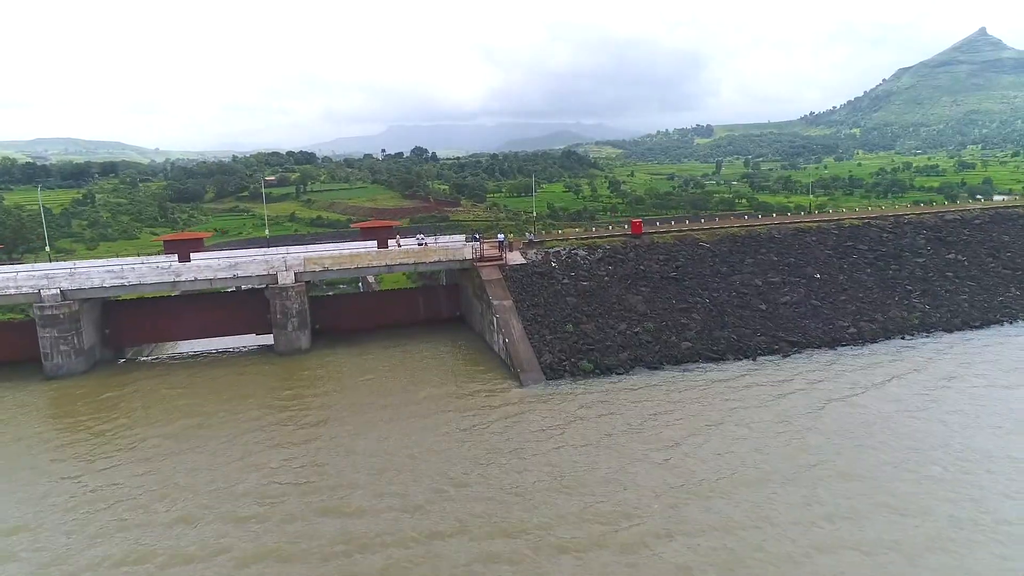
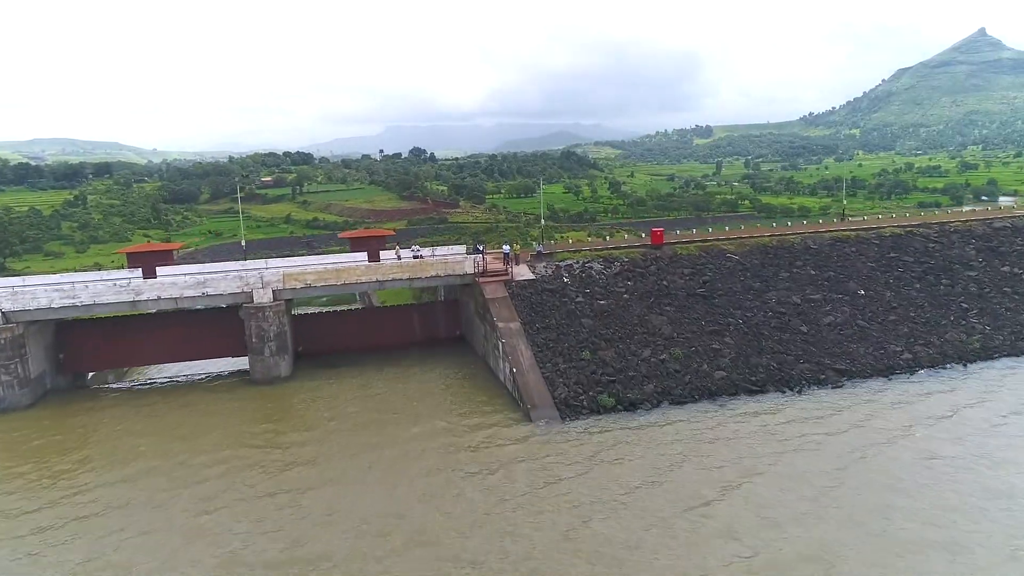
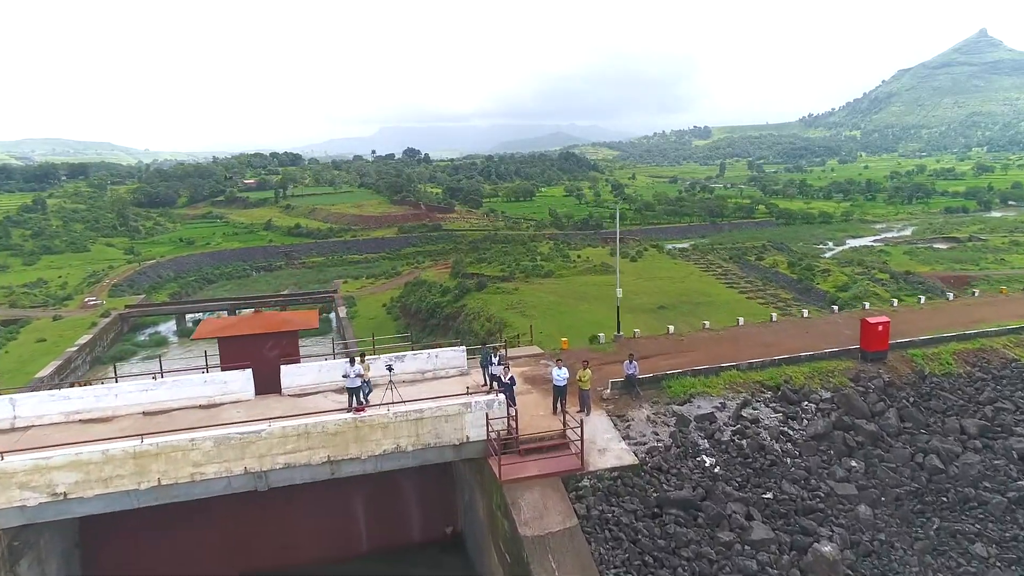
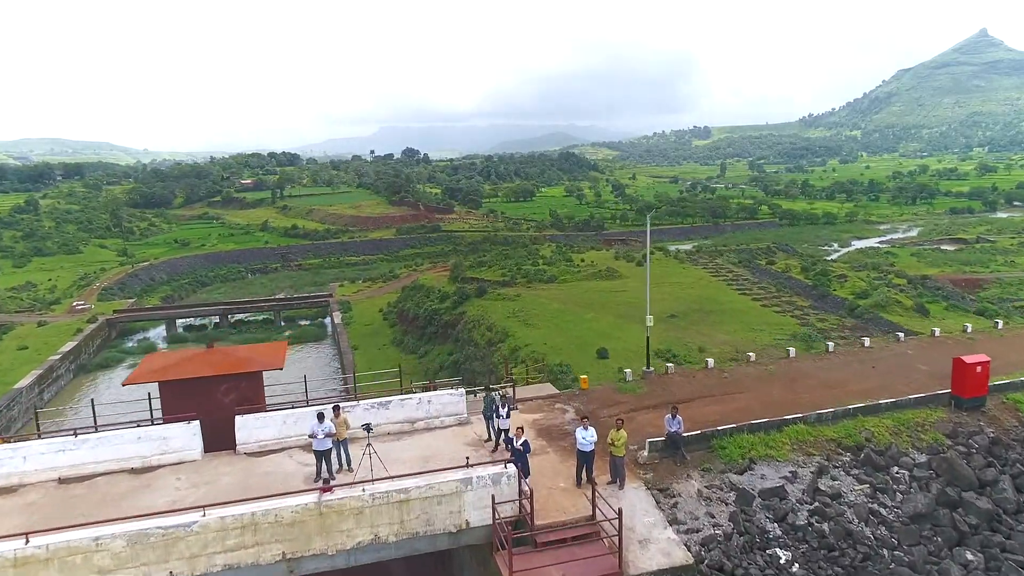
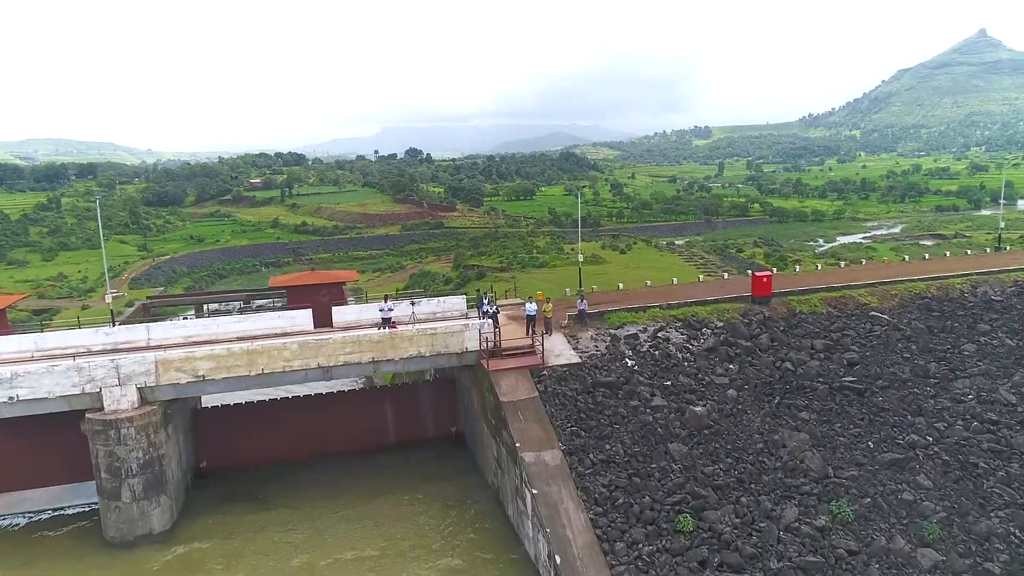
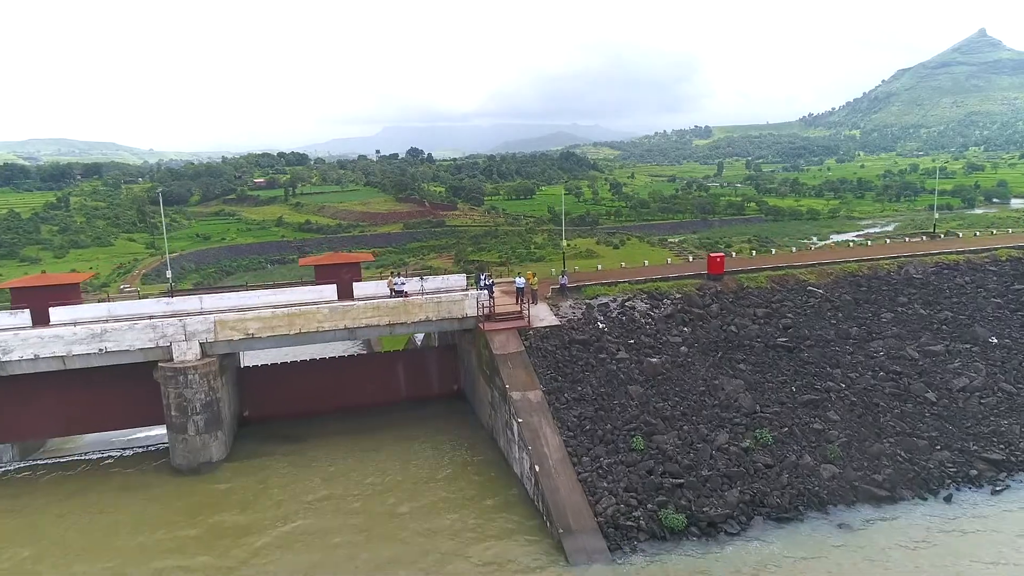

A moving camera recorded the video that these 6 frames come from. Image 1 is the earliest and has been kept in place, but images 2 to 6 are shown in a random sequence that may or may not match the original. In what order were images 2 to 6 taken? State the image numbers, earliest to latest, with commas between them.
2, 6, 5, 3, 4
